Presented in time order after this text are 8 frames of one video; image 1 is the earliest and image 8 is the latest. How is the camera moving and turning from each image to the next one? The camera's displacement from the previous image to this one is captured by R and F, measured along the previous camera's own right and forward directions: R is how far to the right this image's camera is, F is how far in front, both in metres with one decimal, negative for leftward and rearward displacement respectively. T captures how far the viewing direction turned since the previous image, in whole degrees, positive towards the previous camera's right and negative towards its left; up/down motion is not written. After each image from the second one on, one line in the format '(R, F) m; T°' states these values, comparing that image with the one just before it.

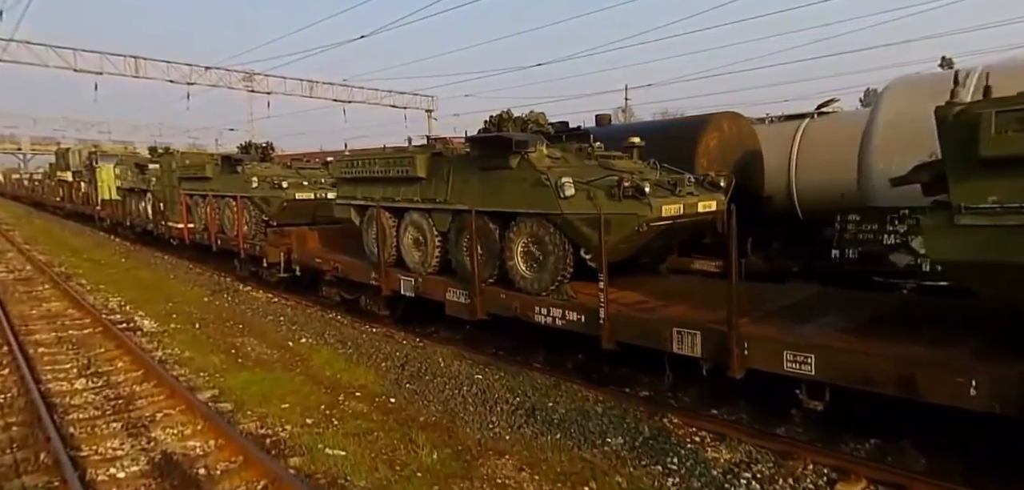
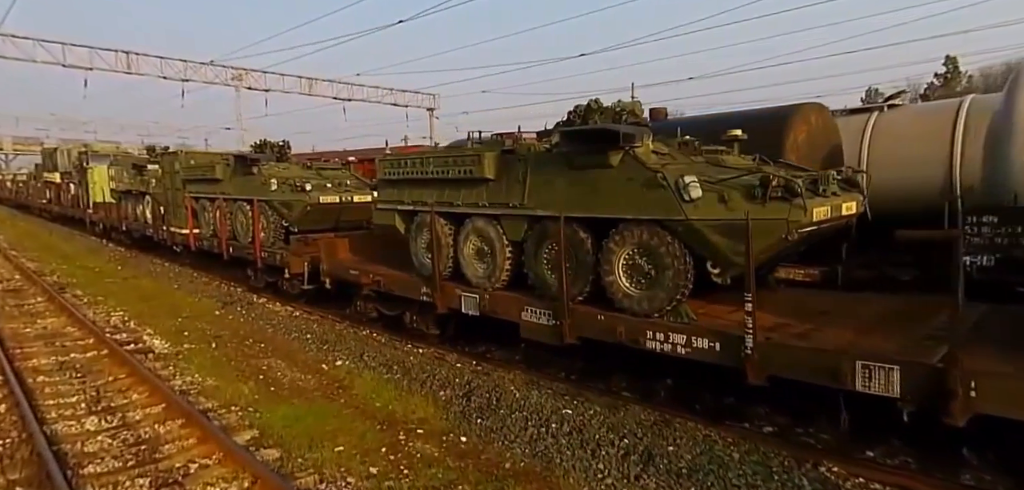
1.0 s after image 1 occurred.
(-0.9, +0.9) m; +1°
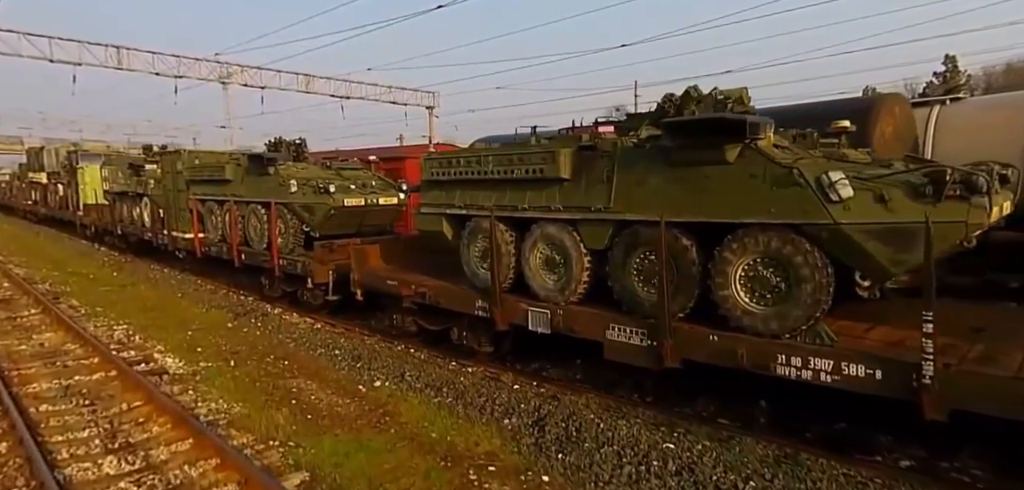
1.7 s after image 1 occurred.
(-0.8, +0.7) m; +1°
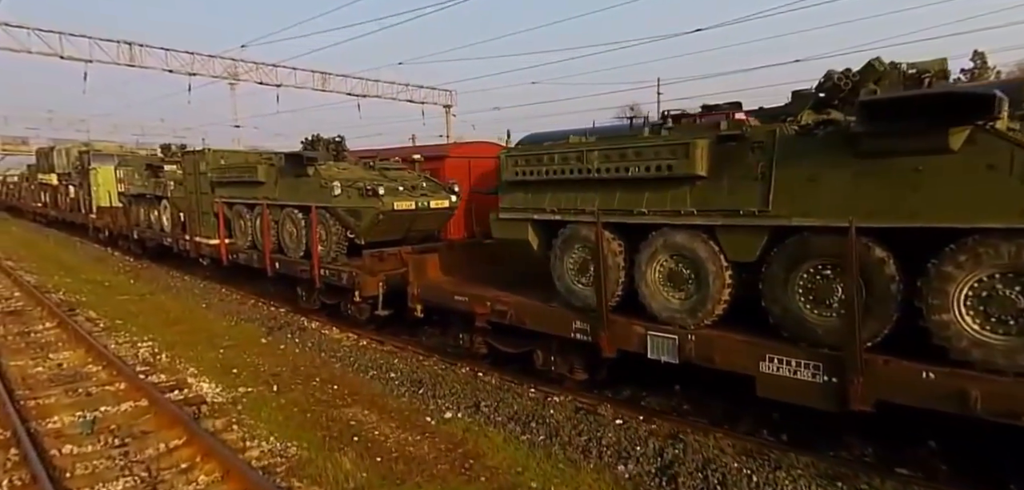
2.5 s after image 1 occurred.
(-0.9, +0.9) m; 0°
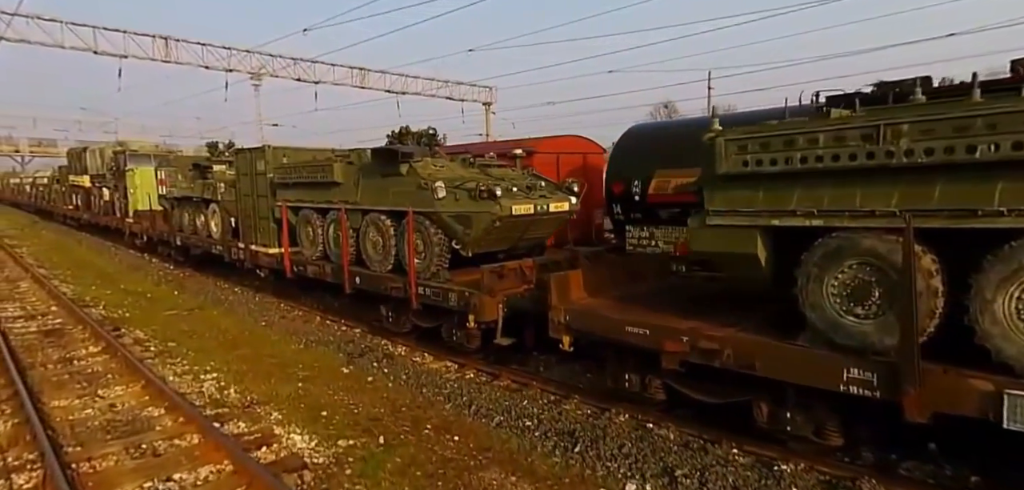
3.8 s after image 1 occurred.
(-1.4, +1.4) m; -2°
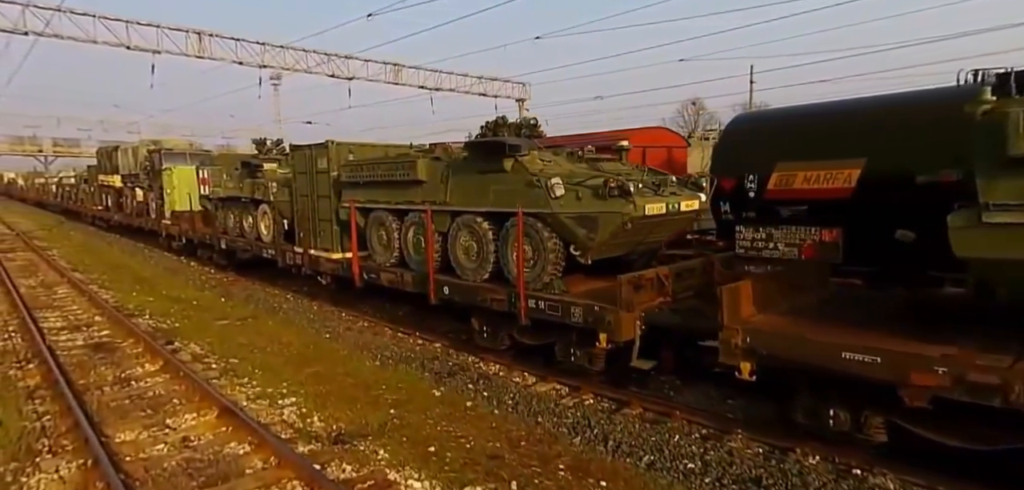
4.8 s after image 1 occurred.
(-1.1, +0.9) m; -1°
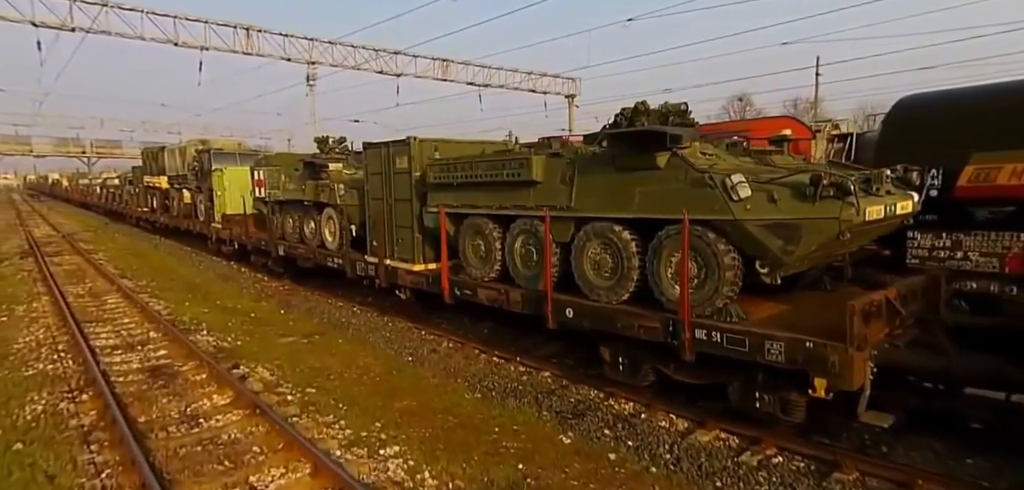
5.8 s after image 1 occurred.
(-1.1, +1.2) m; -3°
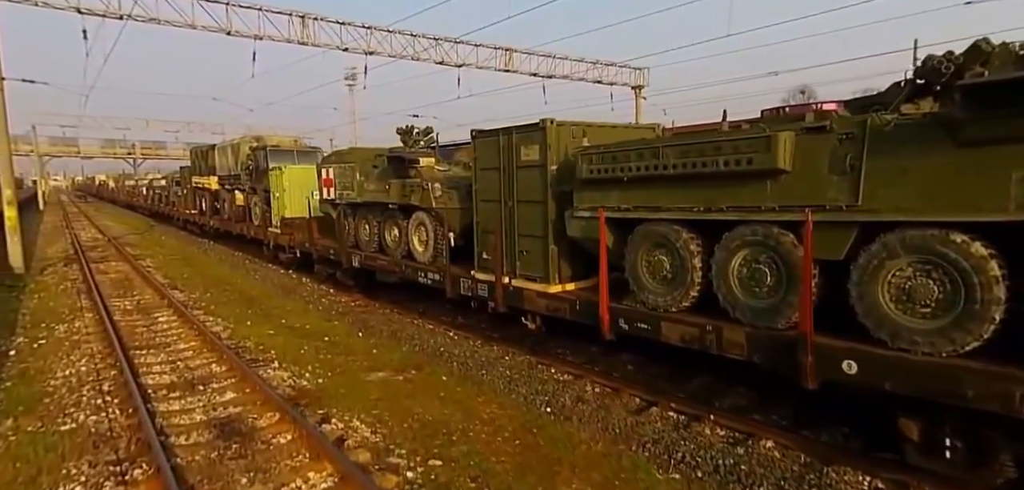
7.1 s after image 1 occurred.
(-1.4, +1.8) m; -3°
